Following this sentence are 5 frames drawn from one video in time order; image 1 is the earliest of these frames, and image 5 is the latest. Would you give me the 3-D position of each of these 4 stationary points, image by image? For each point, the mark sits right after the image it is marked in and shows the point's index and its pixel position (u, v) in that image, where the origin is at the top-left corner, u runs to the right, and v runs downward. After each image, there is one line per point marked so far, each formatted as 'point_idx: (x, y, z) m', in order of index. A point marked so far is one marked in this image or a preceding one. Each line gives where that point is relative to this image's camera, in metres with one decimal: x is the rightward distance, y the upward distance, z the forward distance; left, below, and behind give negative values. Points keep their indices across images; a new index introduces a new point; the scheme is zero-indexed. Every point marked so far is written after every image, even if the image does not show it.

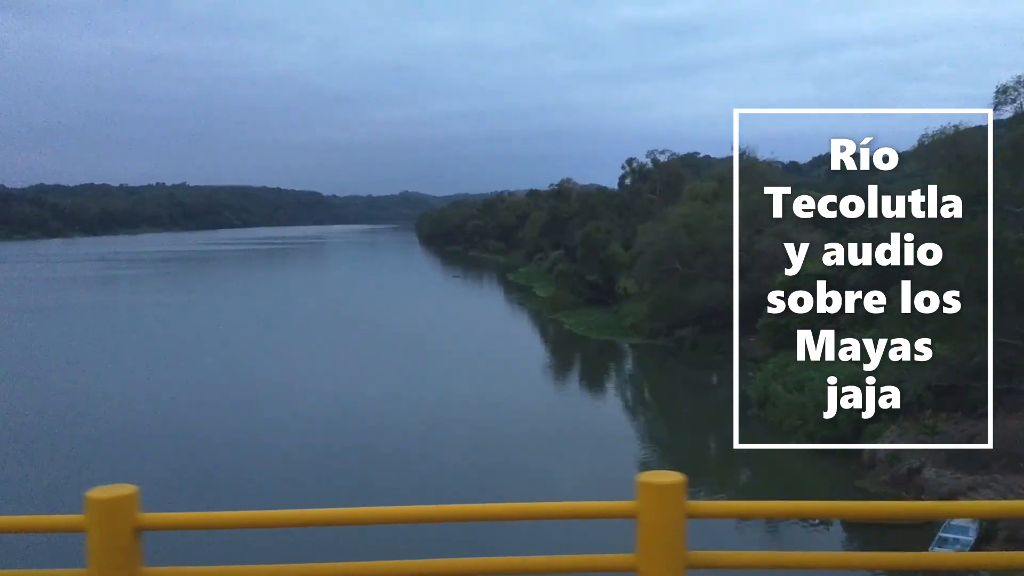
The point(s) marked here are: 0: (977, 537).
0: (+4.4, -2.3, +8.5) m
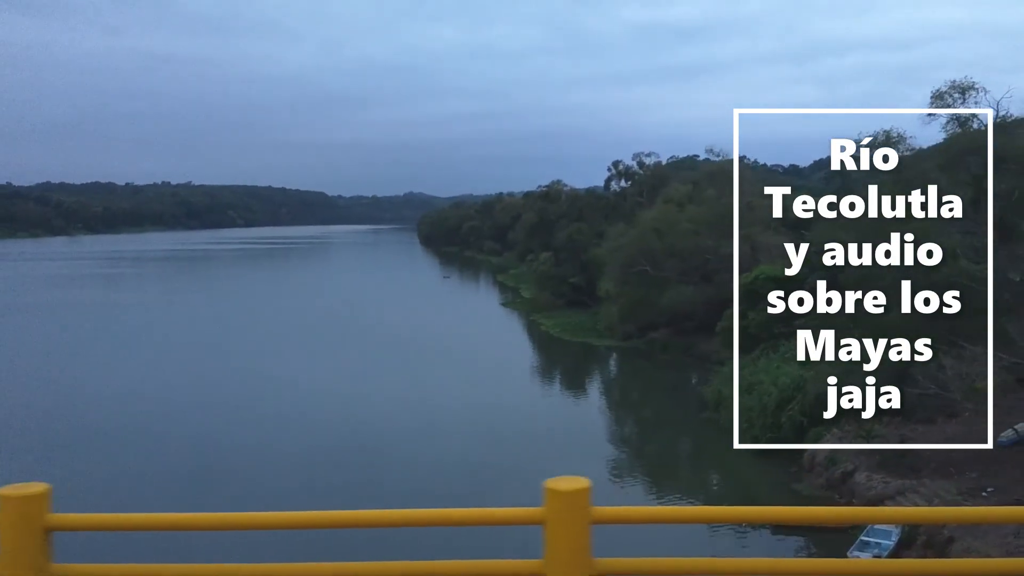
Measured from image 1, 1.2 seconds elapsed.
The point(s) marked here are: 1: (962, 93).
0: (+3.7, -2.4, +8.6) m
1: (+4.9, +2.1, +9.7) m
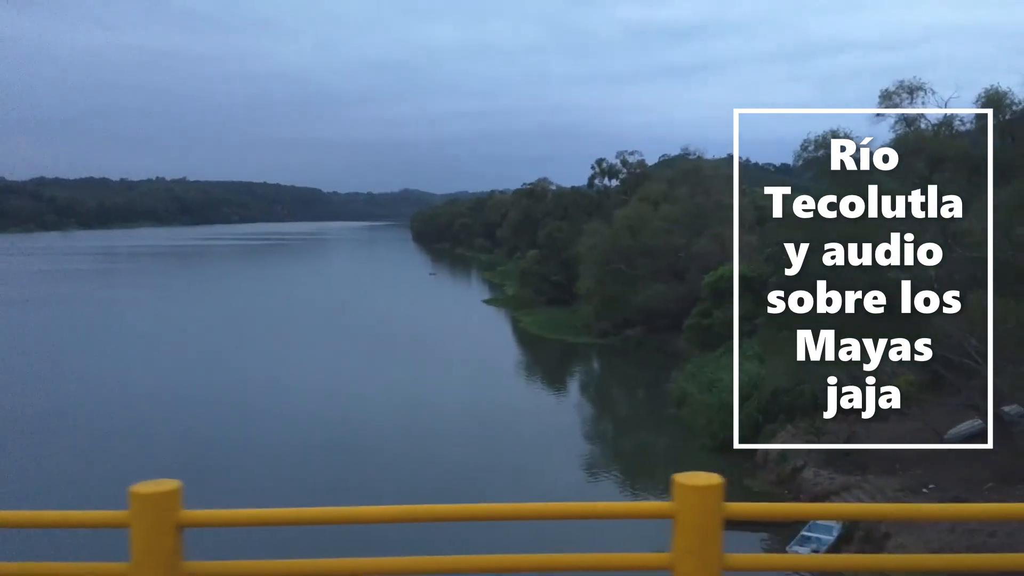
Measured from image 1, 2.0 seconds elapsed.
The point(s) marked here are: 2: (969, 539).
0: (+3.2, -2.4, +8.7) m
1: (+4.3, +2.1, +9.8) m
2: (+4.0, -2.2, +7.9) m
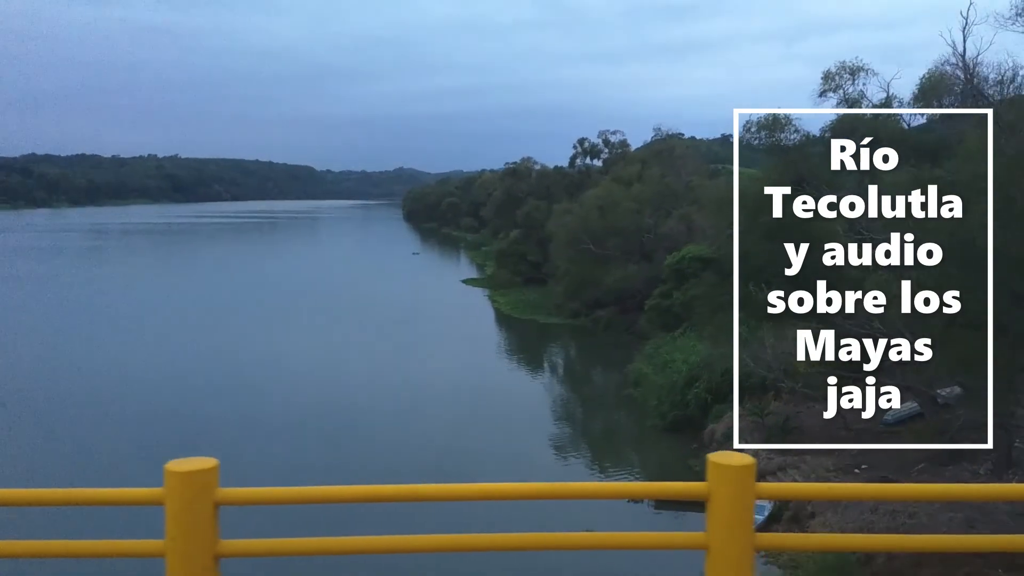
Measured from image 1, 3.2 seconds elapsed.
0: (+2.6, -2.2, +8.8) m
1: (+3.7, +2.3, +9.8) m
2: (+3.3, -2.1, +8.0) m
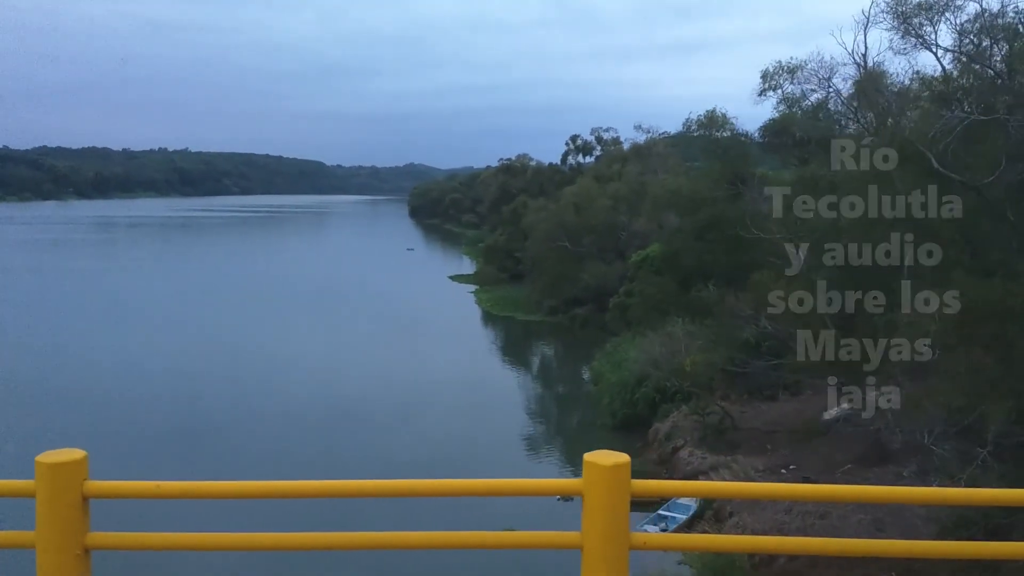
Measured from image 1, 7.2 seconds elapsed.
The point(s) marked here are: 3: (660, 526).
0: (+1.8, -2.2, +8.7) m
1: (+3.0, +2.3, +9.7) m
2: (+2.6, -2.1, +8.0) m
3: (+1.4, -2.2, +8.3) m
